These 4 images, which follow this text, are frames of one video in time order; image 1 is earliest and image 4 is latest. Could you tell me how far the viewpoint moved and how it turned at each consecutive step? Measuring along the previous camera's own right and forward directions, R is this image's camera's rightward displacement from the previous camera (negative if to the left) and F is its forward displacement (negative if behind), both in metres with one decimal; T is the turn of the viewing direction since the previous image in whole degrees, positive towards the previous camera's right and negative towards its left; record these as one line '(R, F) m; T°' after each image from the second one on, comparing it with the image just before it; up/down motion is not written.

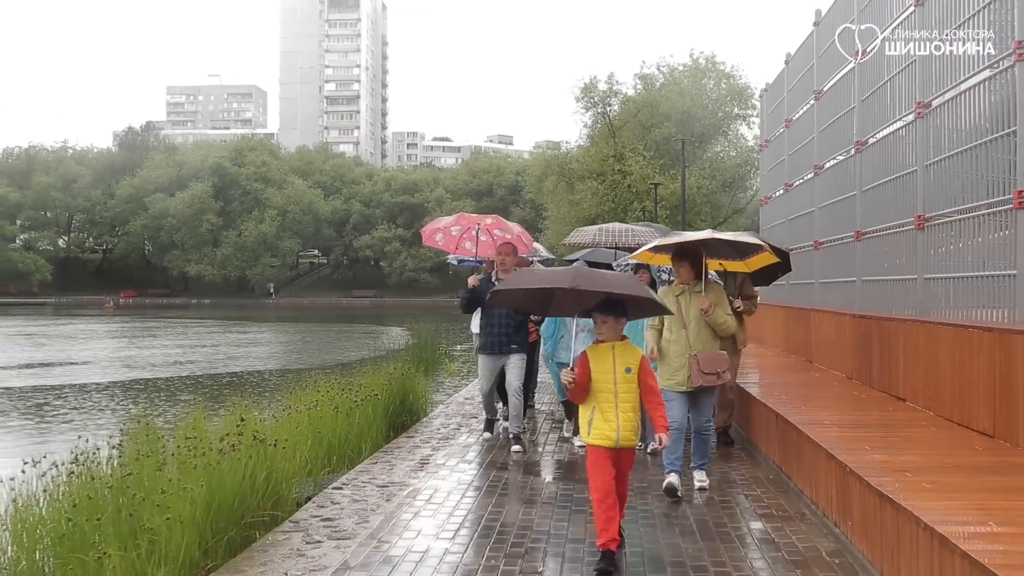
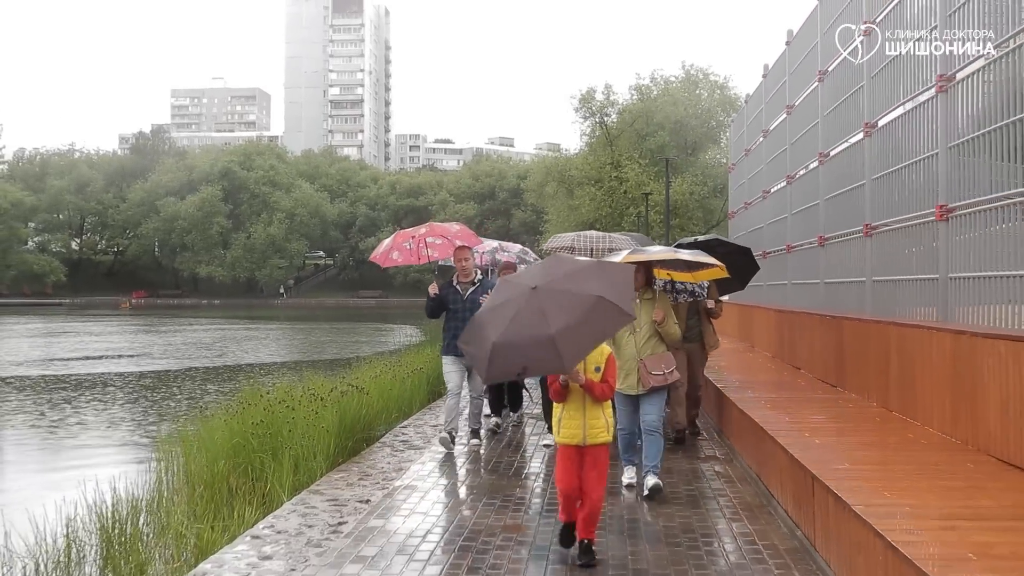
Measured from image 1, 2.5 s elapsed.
(-0.1, -2.6) m; 0°
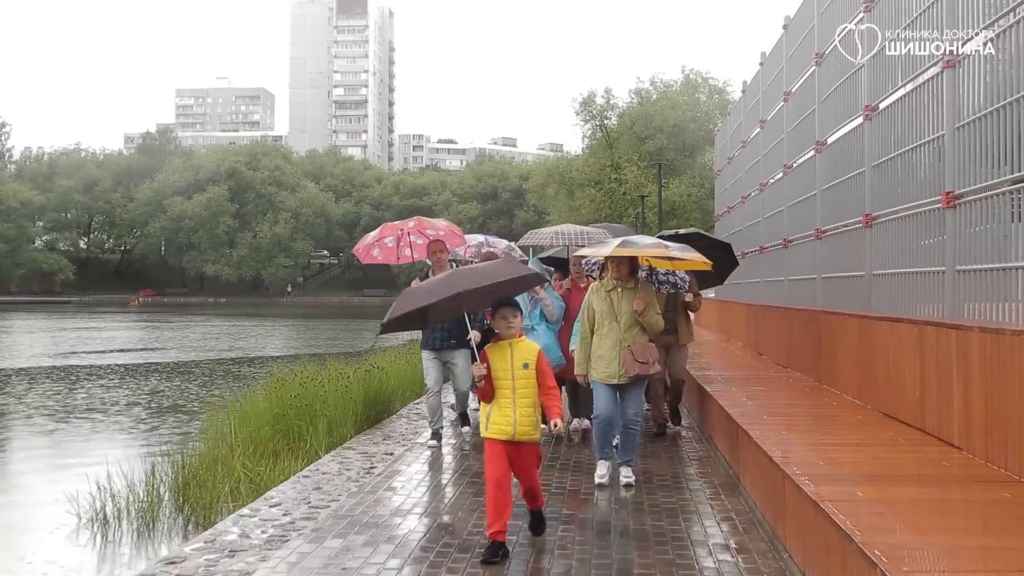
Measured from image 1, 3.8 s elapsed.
(0.0, -1.3) m; 0°
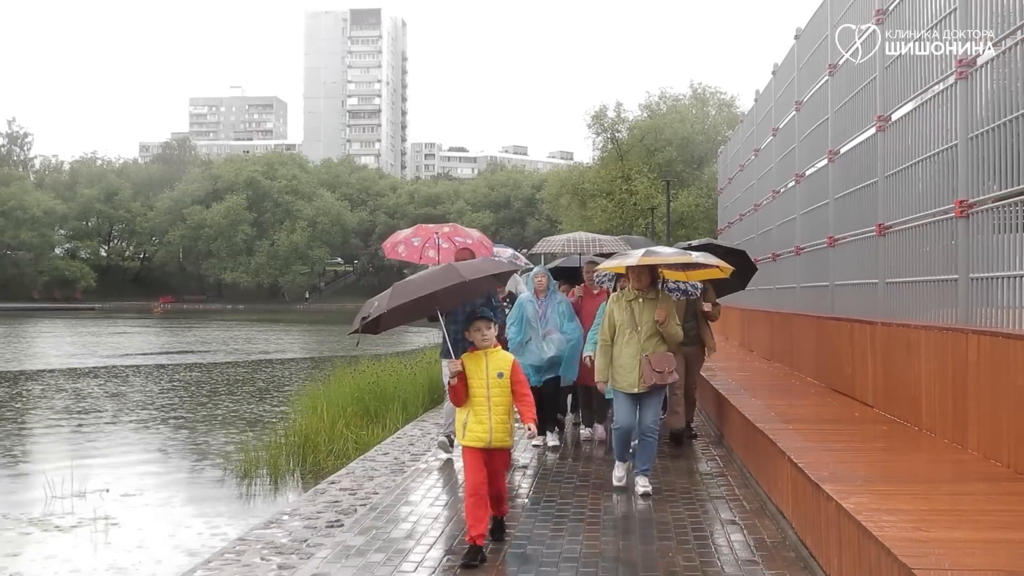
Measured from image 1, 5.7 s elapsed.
(-0.3, -2.0) m; -1°
